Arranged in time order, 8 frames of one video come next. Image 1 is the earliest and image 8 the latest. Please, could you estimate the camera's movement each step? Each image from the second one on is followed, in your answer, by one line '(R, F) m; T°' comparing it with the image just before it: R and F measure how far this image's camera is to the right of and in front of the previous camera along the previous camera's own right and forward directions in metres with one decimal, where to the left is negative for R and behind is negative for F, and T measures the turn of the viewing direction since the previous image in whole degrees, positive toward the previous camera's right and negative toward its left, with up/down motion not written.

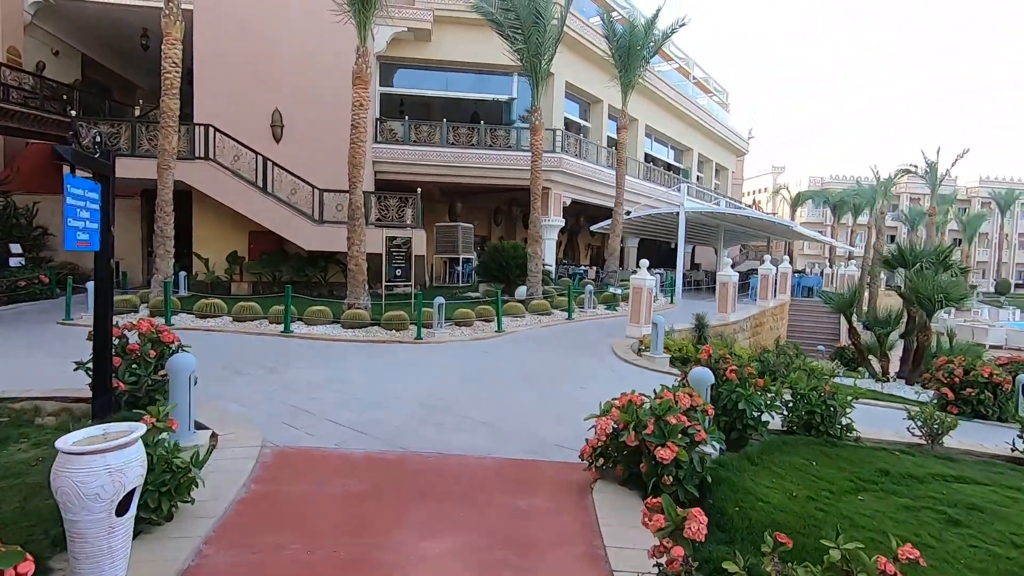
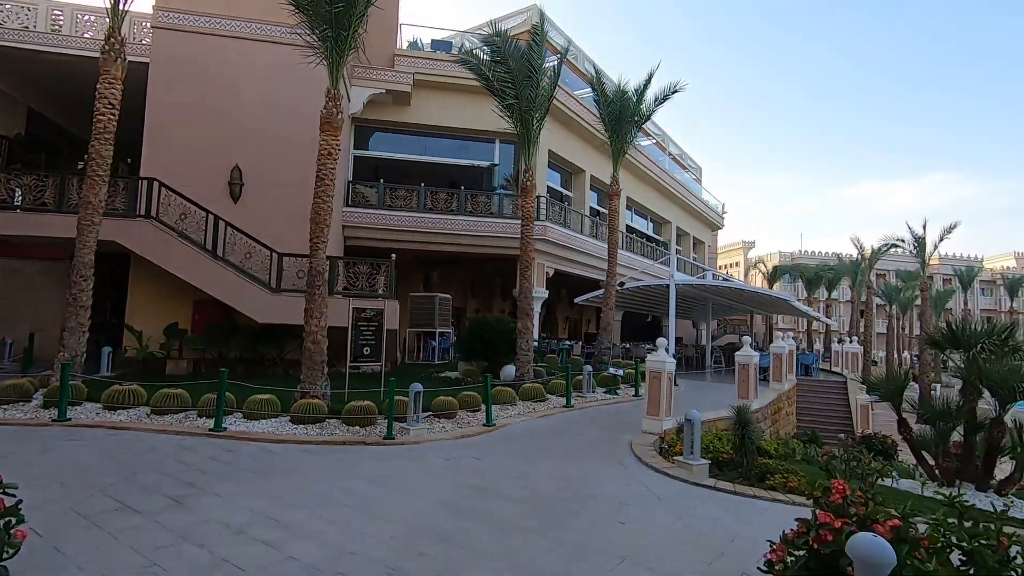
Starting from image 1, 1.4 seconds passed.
(-0.4, +1.7) m; +3°
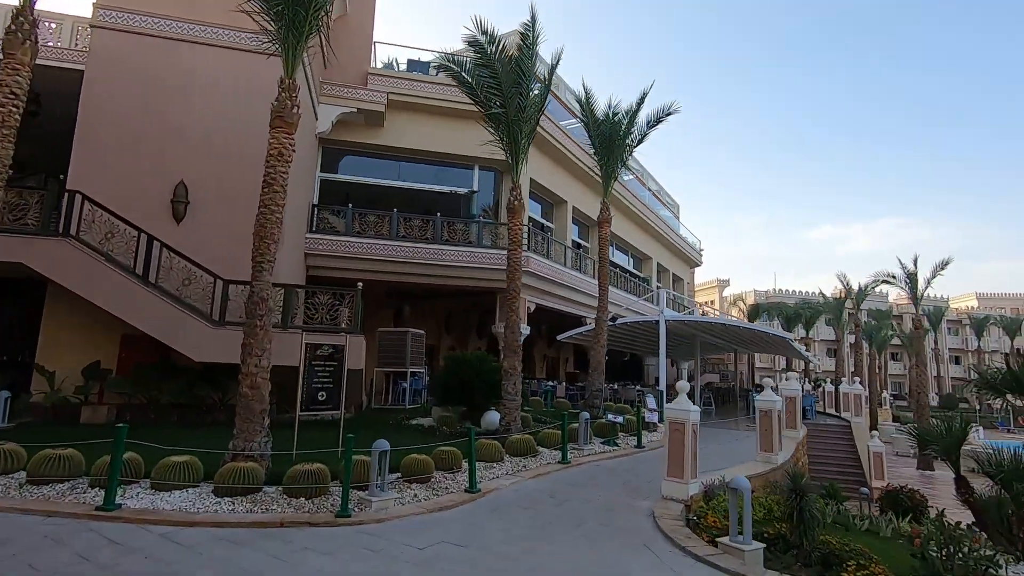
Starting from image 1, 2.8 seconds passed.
(-0.2, +1.5) m; +3°
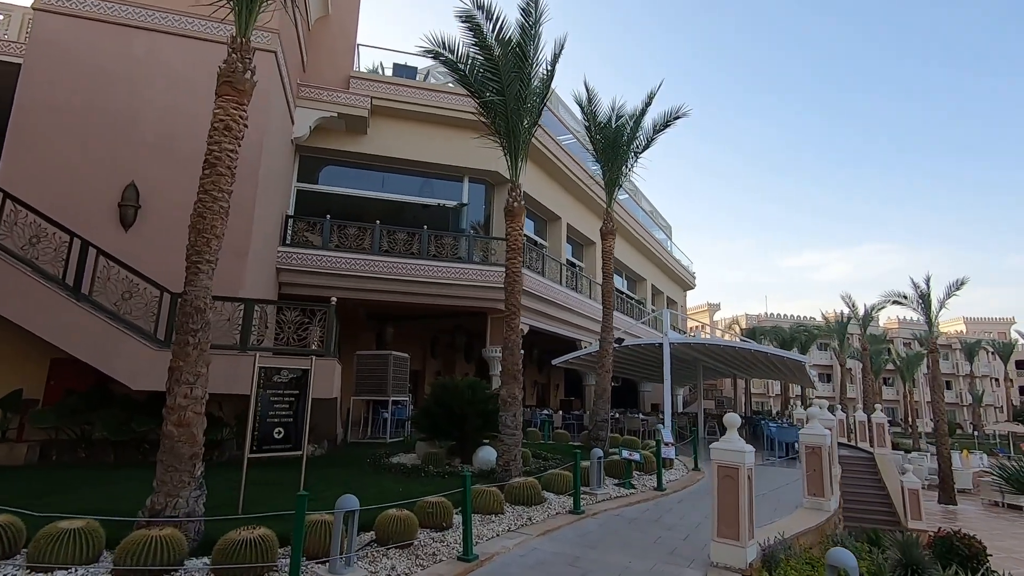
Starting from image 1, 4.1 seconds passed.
(-0.2, +1.4) m; +1°
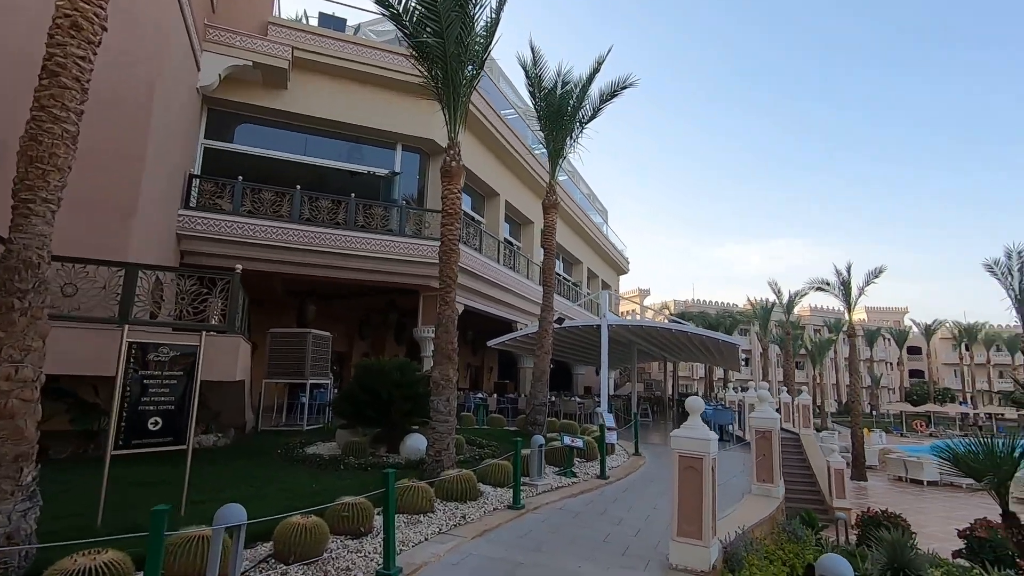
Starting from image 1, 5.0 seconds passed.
(0.0, +0.9) m; +7°
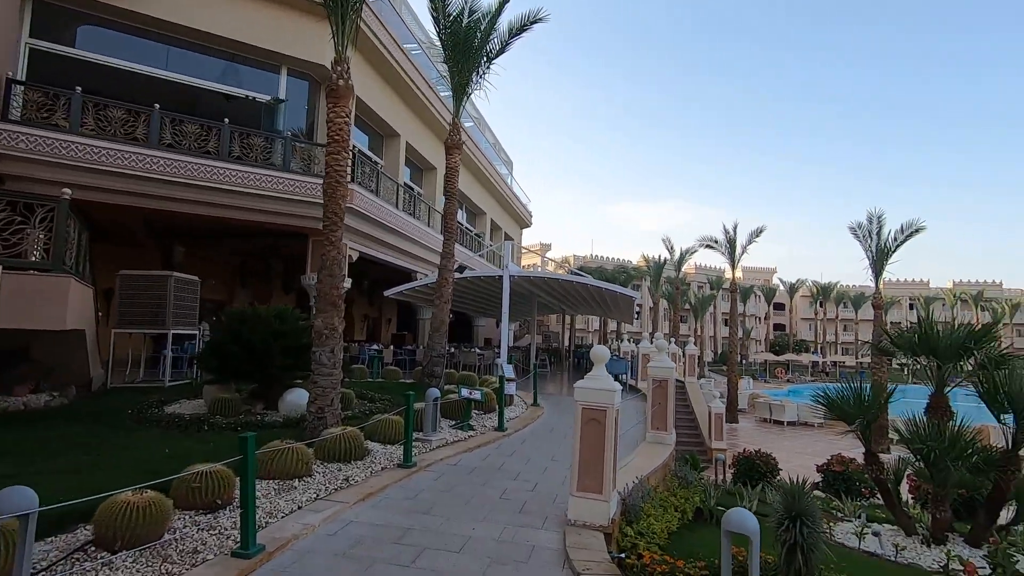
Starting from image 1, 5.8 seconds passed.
(+0.1, +0.6) m; +10°
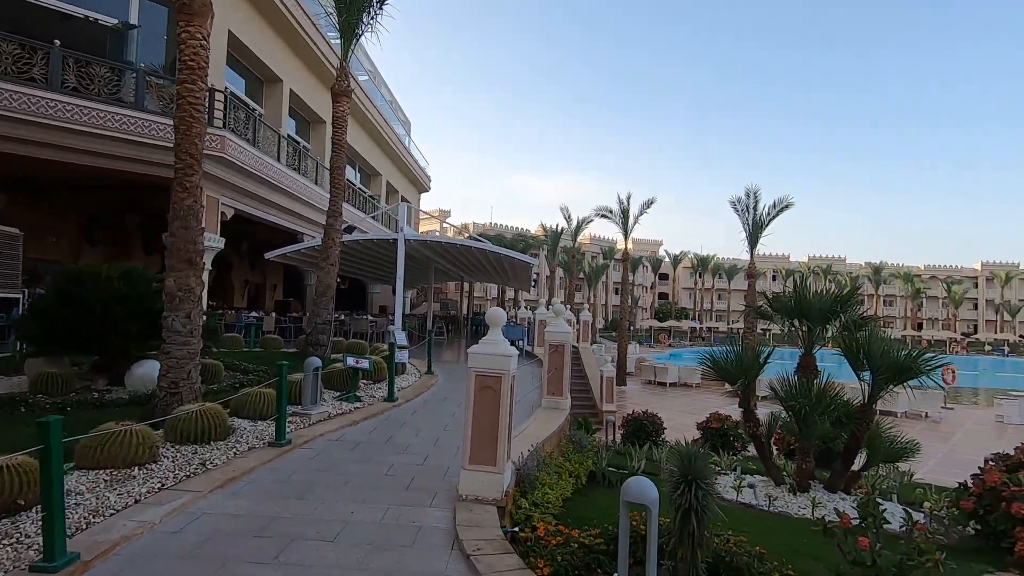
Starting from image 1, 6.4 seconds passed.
(+0.1, +0.4) m; +11°
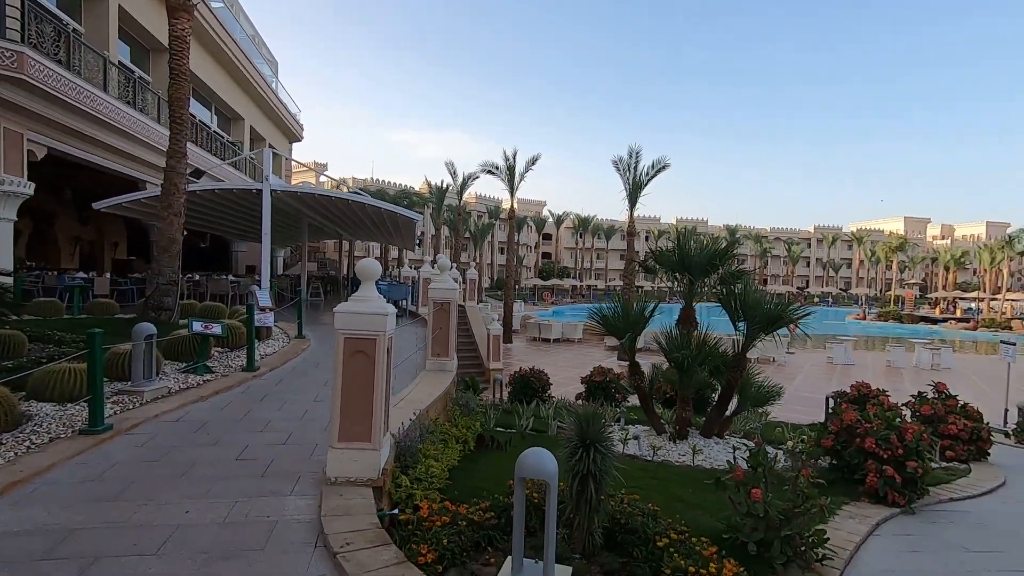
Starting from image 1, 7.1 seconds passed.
(+0.1, +0.5) m; +12°
